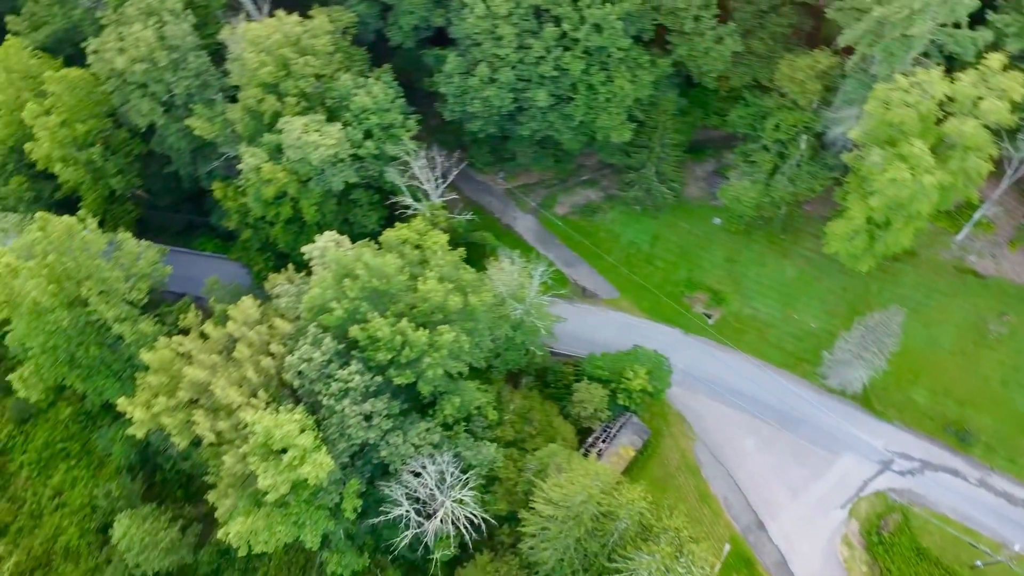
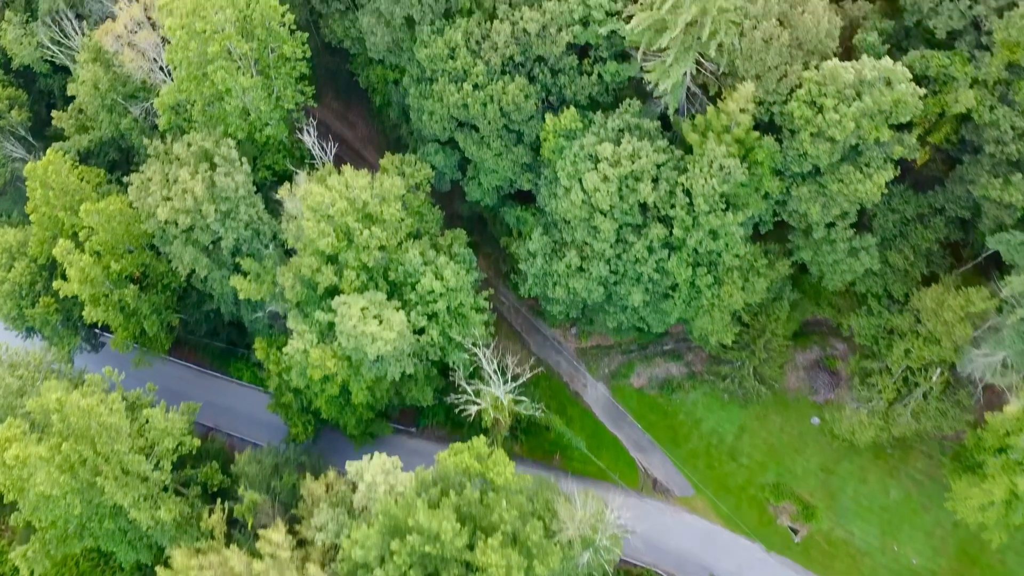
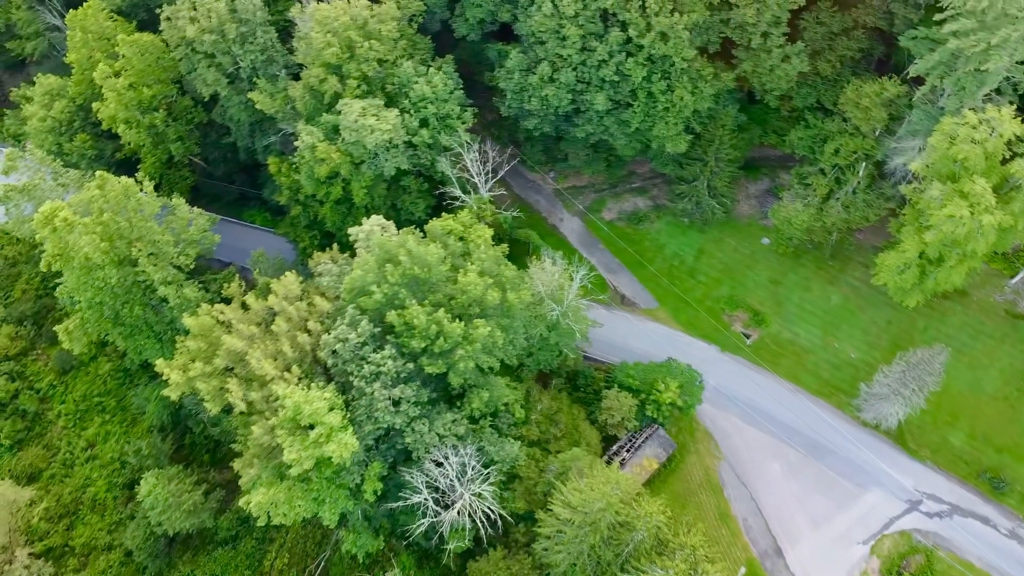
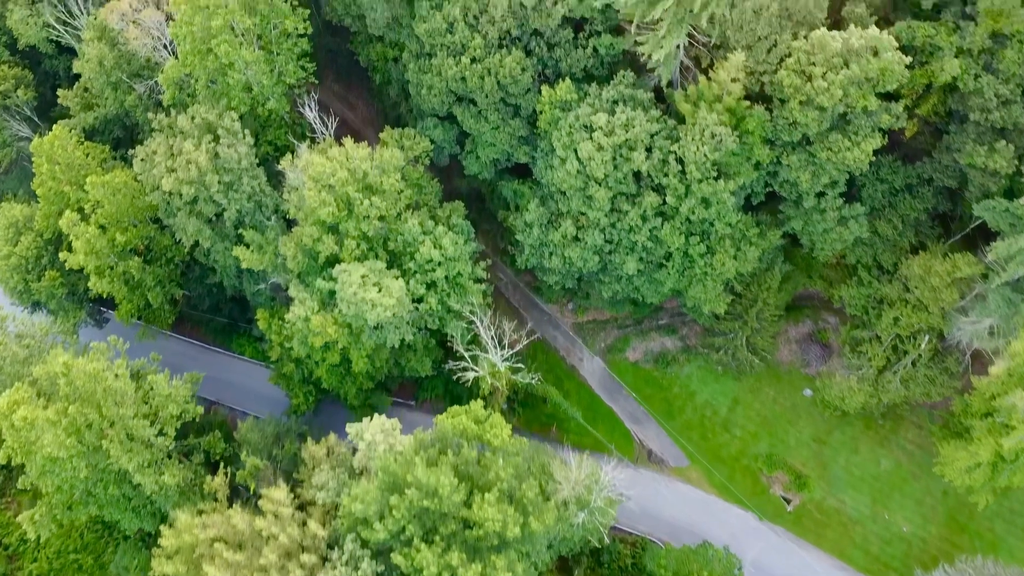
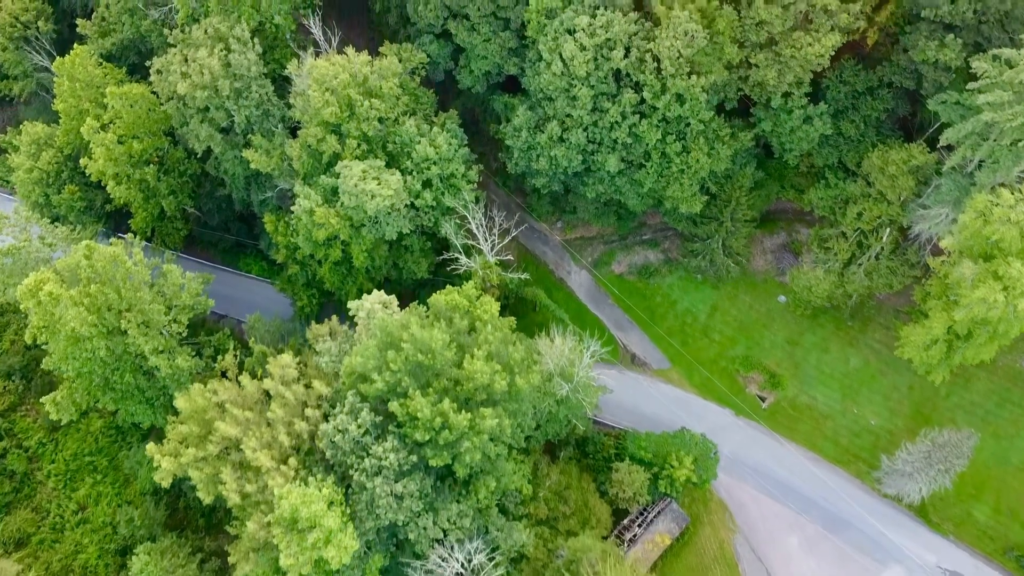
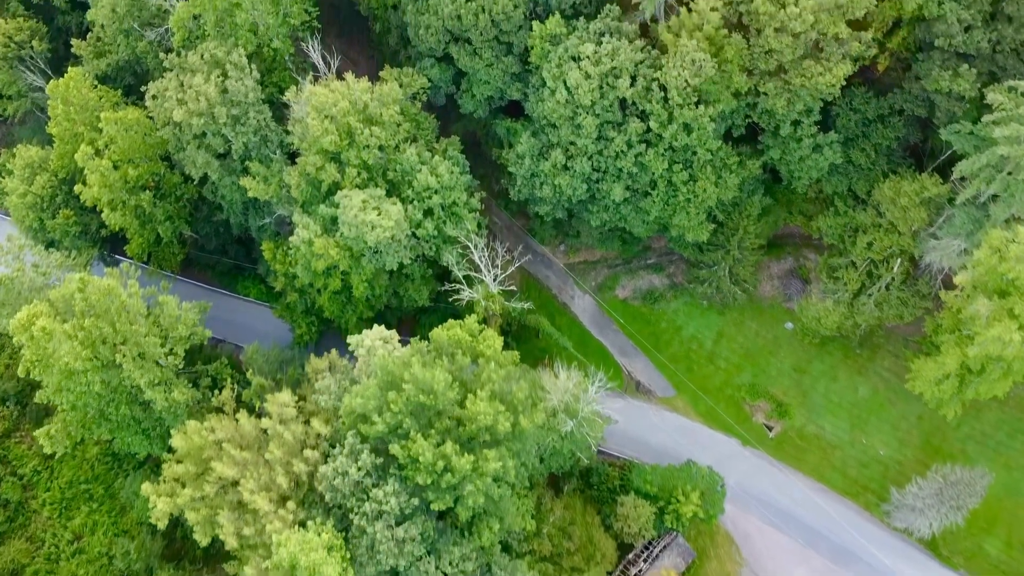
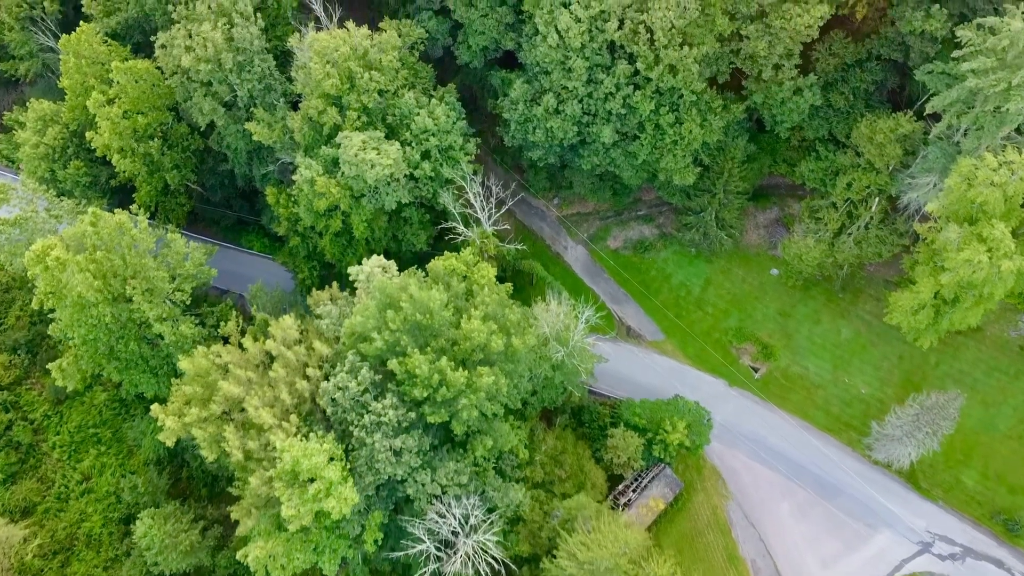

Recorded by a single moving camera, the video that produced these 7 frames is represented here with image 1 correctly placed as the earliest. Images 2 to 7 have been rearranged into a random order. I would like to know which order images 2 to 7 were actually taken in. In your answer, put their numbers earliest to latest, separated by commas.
3, 7, 5, 6, 4, 2
